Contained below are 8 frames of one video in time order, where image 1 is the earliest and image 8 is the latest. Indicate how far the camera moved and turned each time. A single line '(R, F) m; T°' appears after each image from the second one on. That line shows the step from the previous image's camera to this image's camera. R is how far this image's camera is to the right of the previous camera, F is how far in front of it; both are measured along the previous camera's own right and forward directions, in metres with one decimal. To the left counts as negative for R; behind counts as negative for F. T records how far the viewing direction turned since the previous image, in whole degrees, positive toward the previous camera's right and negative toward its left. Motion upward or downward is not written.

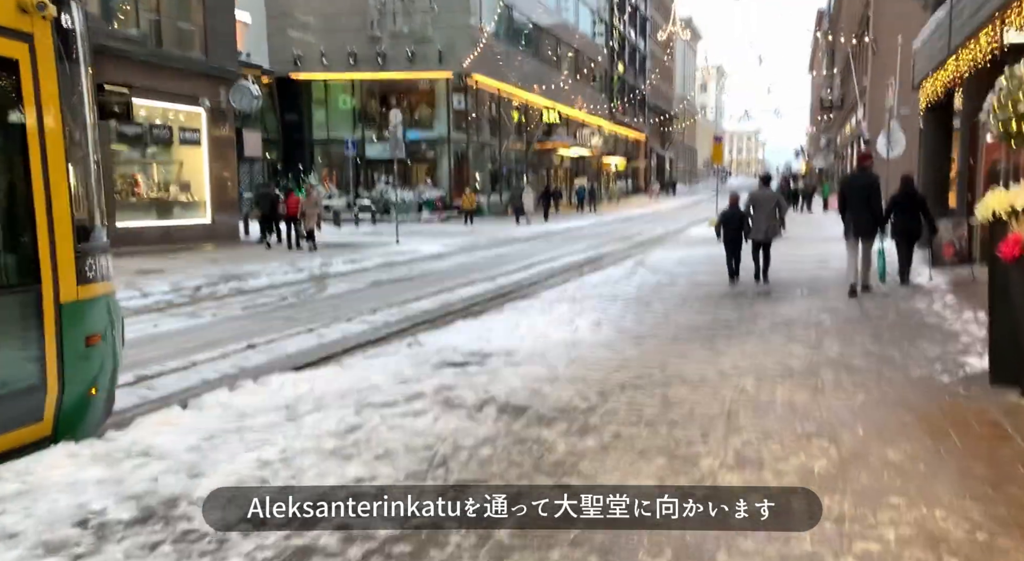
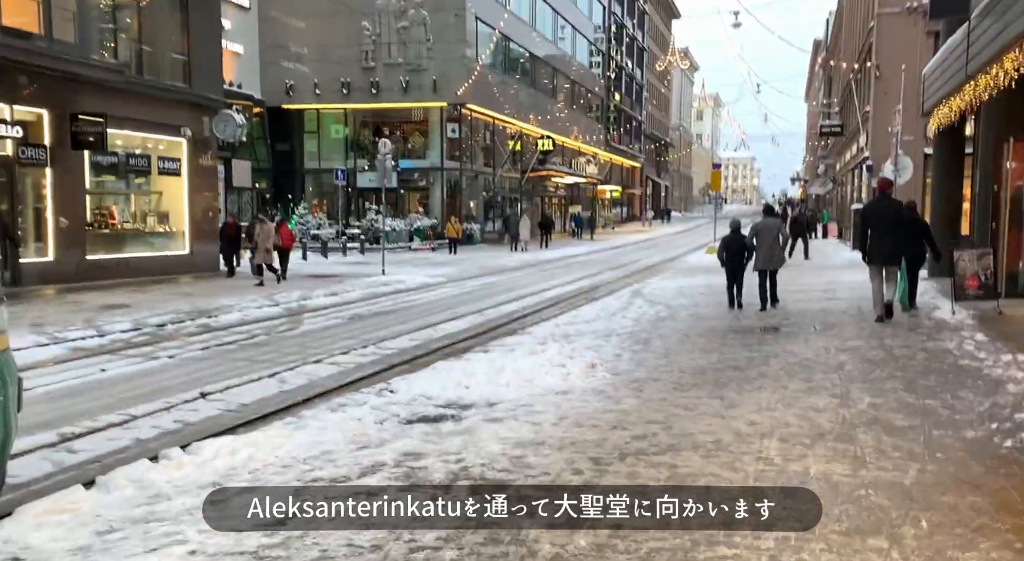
(+0.1, +1.0) m; 0°
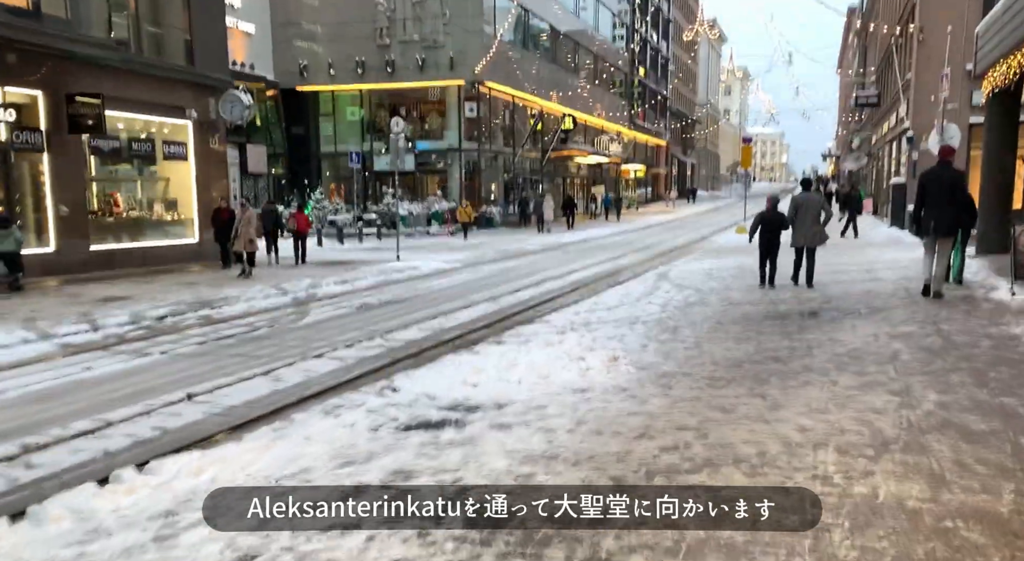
(+0.1, +0.8) m; -1°
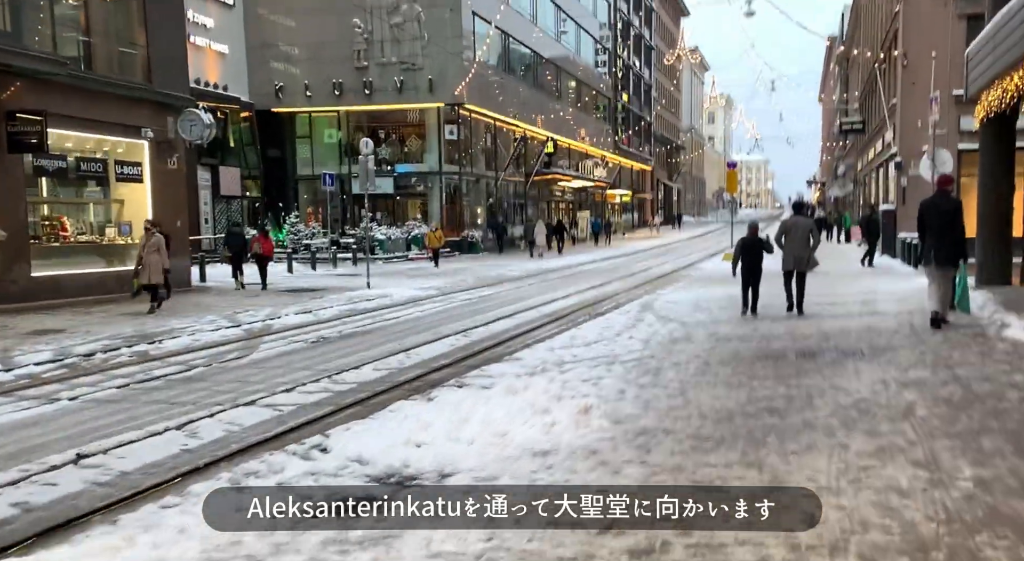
(+0.2, +1.2) m; +1°
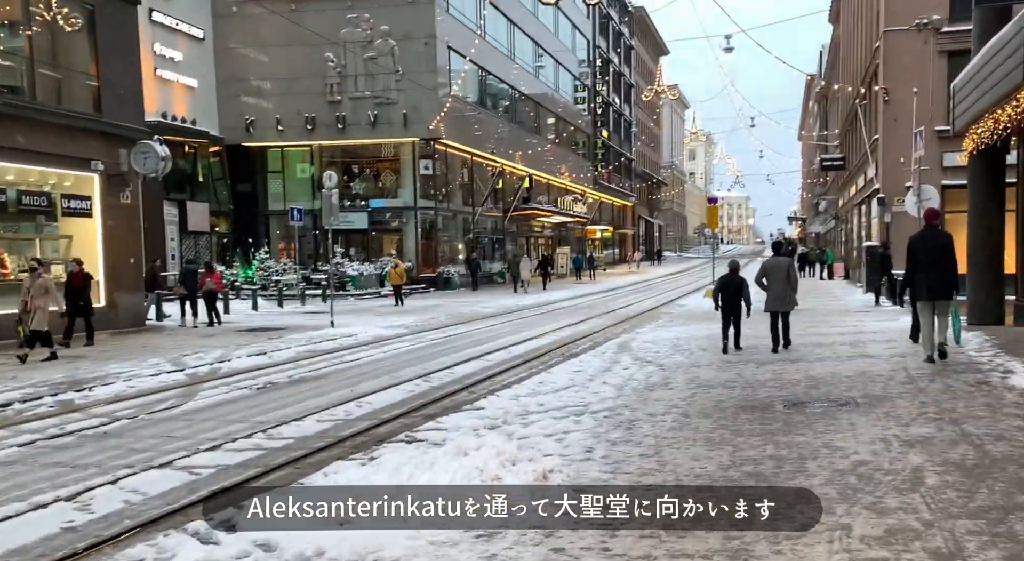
(+0.2, +1.0) m; +1°
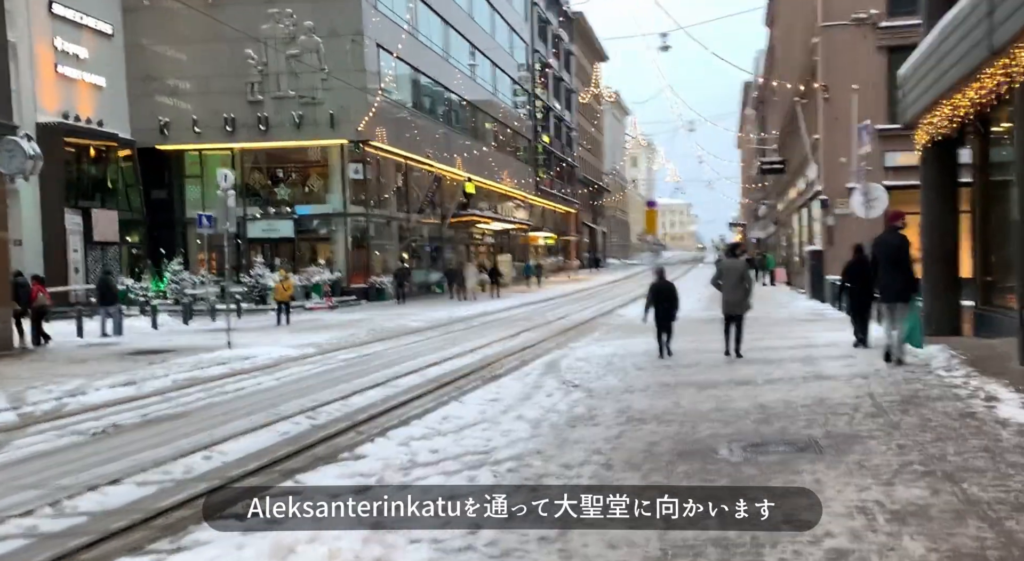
(+0.5, +2.0) m; +3°
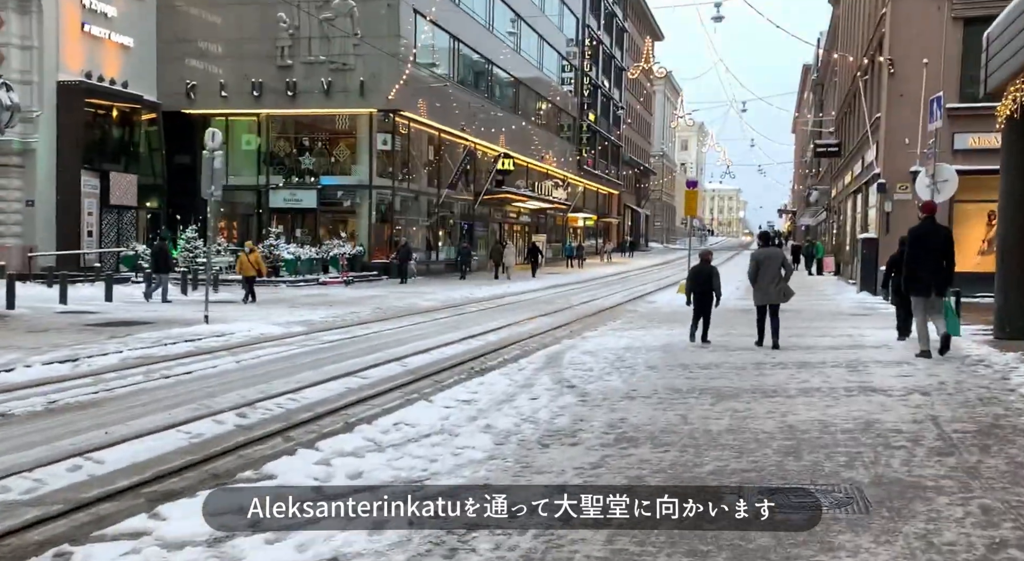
(+0.5, +2.0) m; -2°
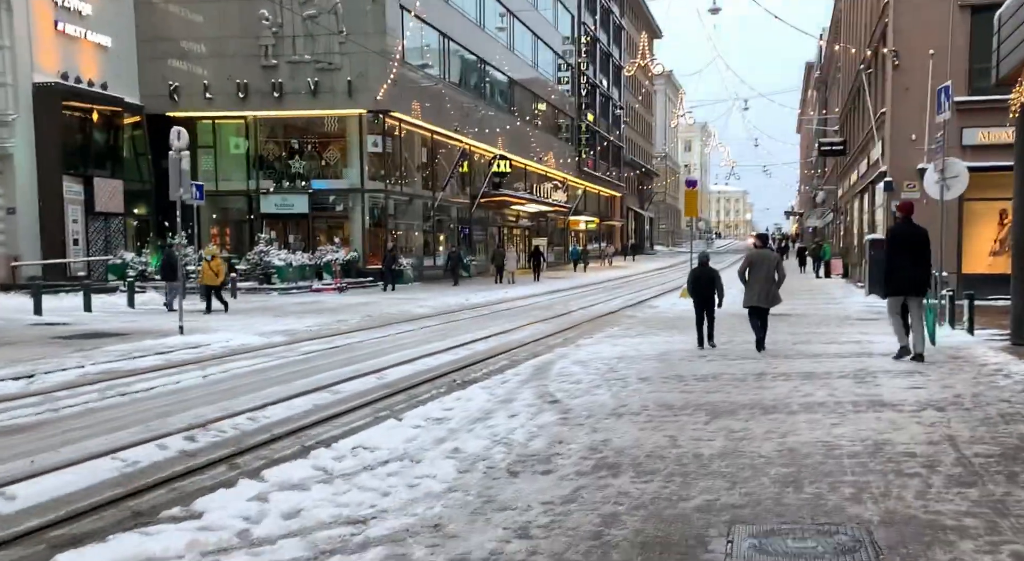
(+0.3, +0.8) m; 0°
